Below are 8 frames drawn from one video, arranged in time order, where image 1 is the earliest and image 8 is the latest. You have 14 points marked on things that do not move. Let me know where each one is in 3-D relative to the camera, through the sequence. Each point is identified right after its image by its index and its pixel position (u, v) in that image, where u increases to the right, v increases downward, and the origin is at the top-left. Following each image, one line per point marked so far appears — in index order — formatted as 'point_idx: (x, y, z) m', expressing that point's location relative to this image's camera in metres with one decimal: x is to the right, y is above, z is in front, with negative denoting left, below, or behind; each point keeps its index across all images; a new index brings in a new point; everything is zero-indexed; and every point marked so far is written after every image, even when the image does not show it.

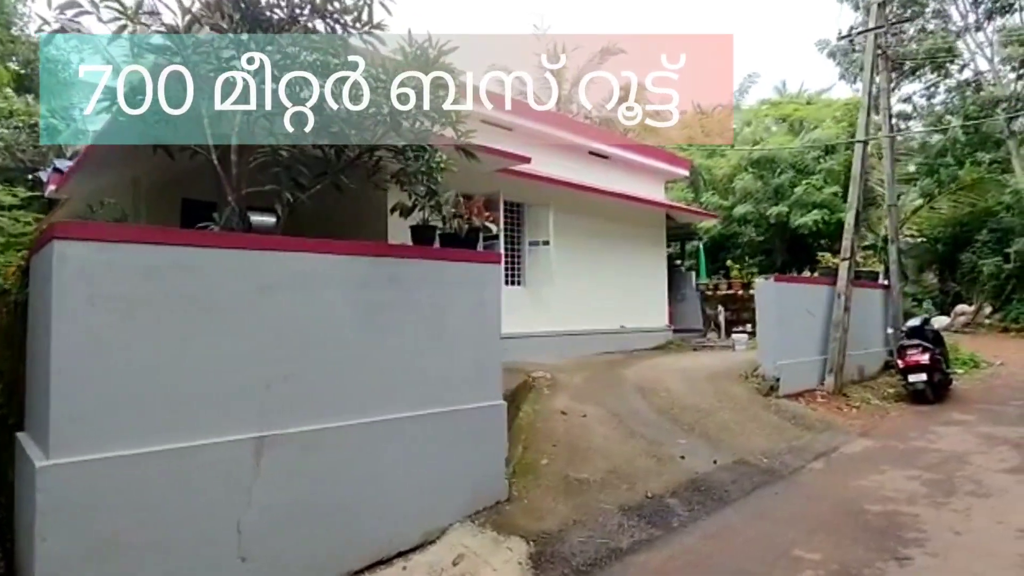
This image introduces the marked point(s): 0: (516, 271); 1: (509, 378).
0: (+0.1, +0.3, +9.8) m
1: (0.0, -1.1, +7.6) m
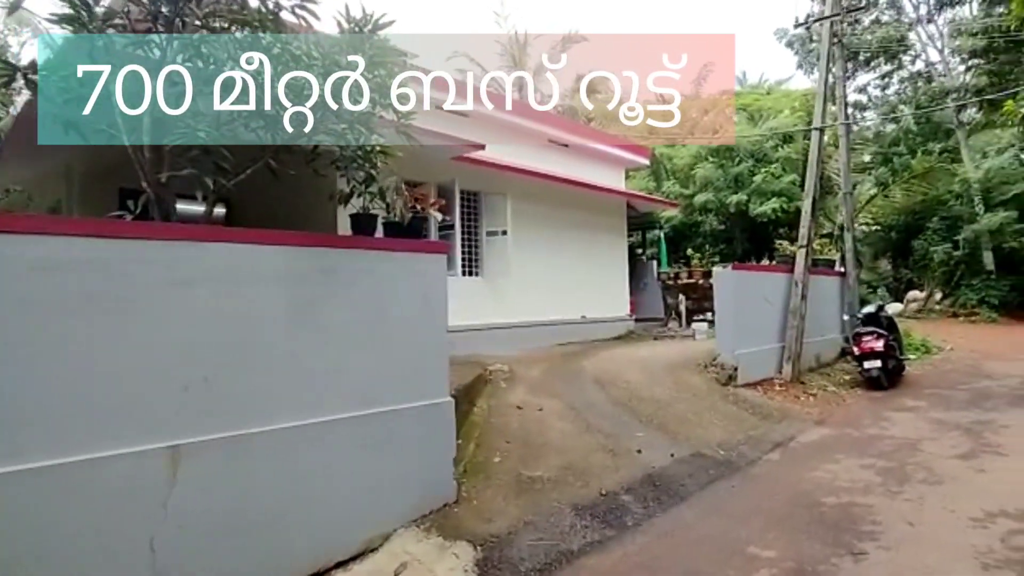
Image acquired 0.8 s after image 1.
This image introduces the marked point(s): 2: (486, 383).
0: (-0.6, +0.4, +9.5) m
1: (-0.5, -1.0, +7.4) m
2: (-0.3, -1.1, +7.2) m
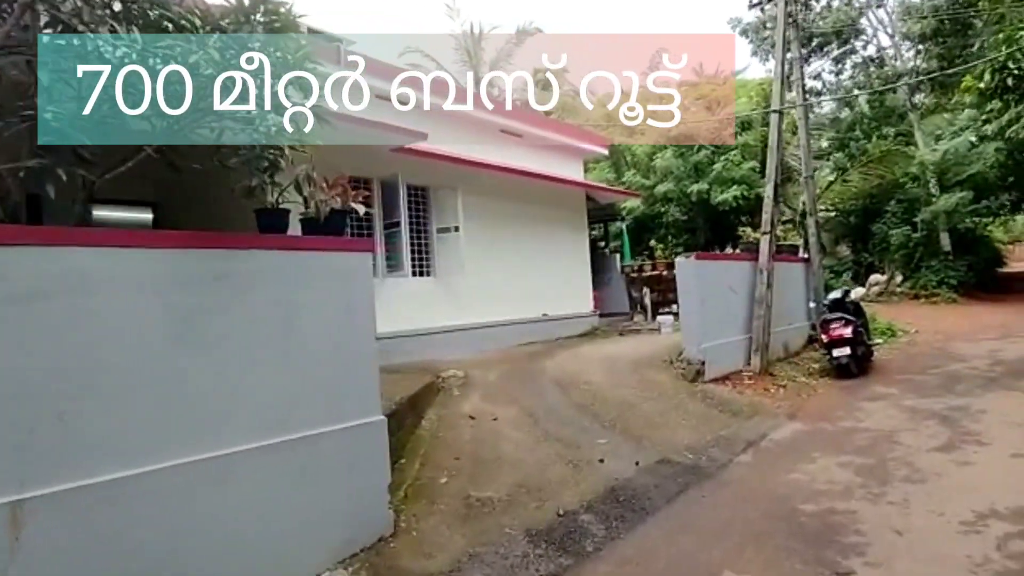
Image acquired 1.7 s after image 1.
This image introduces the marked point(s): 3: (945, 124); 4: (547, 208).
0: (-1.3, +0.4, +8.9) m
1: (-1.1, -1.0, +6.8) m
2: (-0.8, -1.1, +6.6) m
3: (+11.4, +4.3, +16.0) m
4: (+0.7, +1.4, +11.1) m
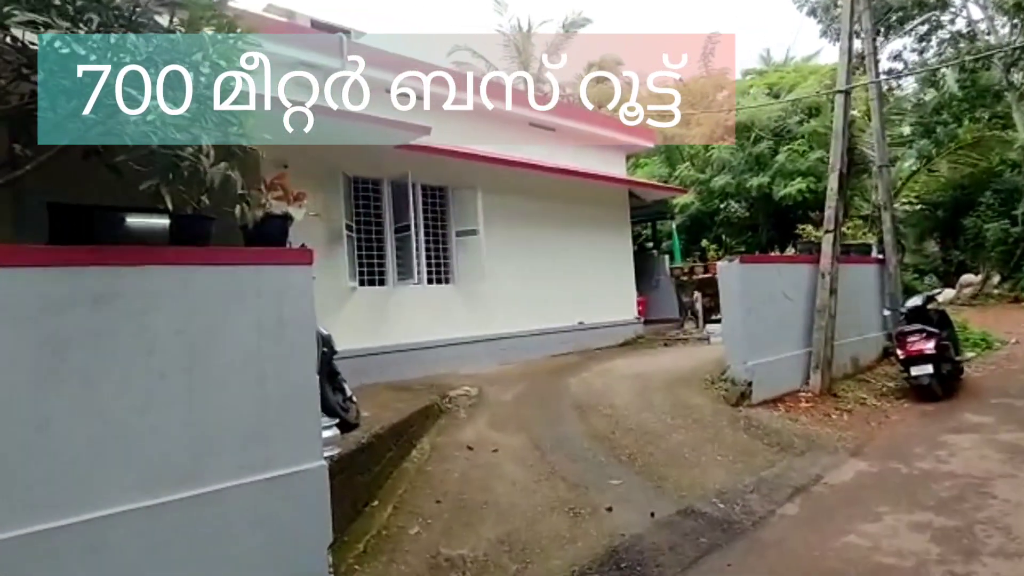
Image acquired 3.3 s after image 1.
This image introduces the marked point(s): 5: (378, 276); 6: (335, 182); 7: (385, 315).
0: (-0.9, +0.3, +8.3) m
1: (-0.9, -1.1, +6.1) m
2: (-0.7, -1.2, +6.0) m
3: (+12.4, +4.3, +13.9) m
4: (+1.2, +1.3, +10.3) m
5: (-1.6, +0.1, +7.5) m
6: (-2.1, +1.2, +7.1) m
7: (-1.6, -0.3, +7.5) m
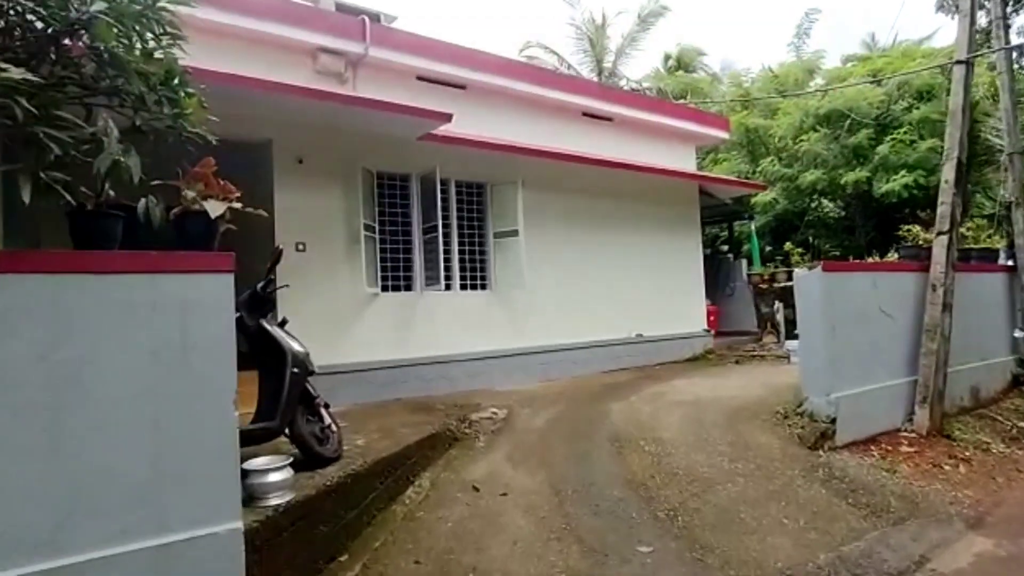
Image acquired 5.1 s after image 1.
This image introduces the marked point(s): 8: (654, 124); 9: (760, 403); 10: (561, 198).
0: (-0.4, +0.2, +7.5) m
1: (-0.7, -1.2, +5.4) m
2: (-0.5, -1.3, +5.2) m
3: (+13.6, +4.0, +11.3) m
4: (+2.0, +1.2, +9.2) m
5: (-1.2, +0.1, +6.8) m
6: (-1.7, +1.2, +6.5) m
7: (-1.1, -0.4, +6.8) m
8: (+2.2, +2.6, +9.7) m
9: (+2.4, -1.1, +5.9) m
10: (+0.7, +1.2, +8.2) m
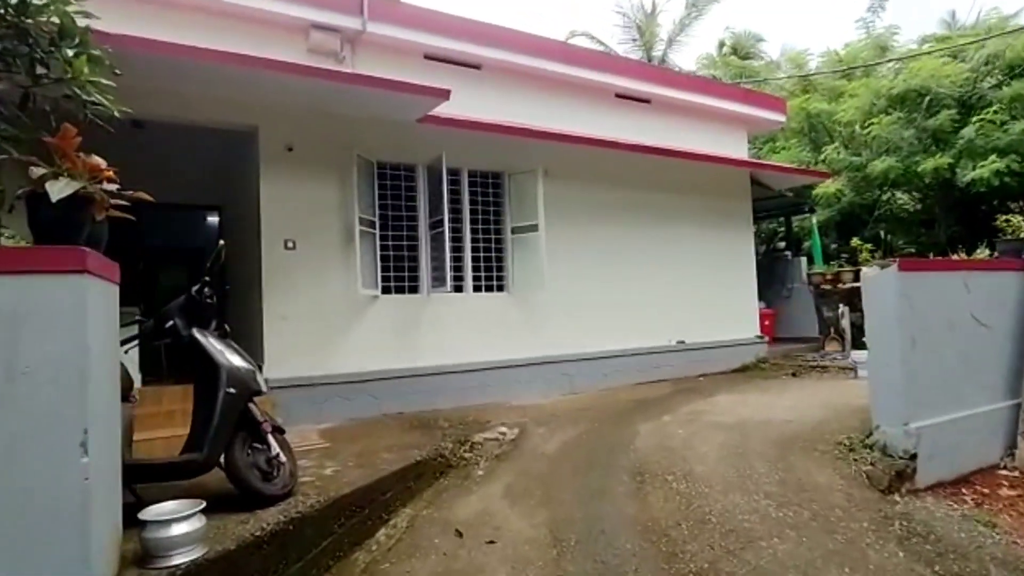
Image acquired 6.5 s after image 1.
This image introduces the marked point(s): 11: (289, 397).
0: (-0.2, +0.2, +6.7) m
1: (-0.7, -1.2, +4.7) m
2: (-0.5, -1.3, +4.4) m
3: (+14.1, +4.0, +9.3) m
4: (+2.4, +1.2, +8.2) m
5: (-1.0, +0.1, +6.2) m
6: (-1.5, +1.2, +5.8) m
7: (-1.0, -0.4, +6.1) m
8: (+2.6, +2.6, +8.7) m
9: (+2.5, -1.1, +4.9) m
10: (+1.0, +1.2, +7.3) m
11: (-2.0, -1.0, +5.4) m
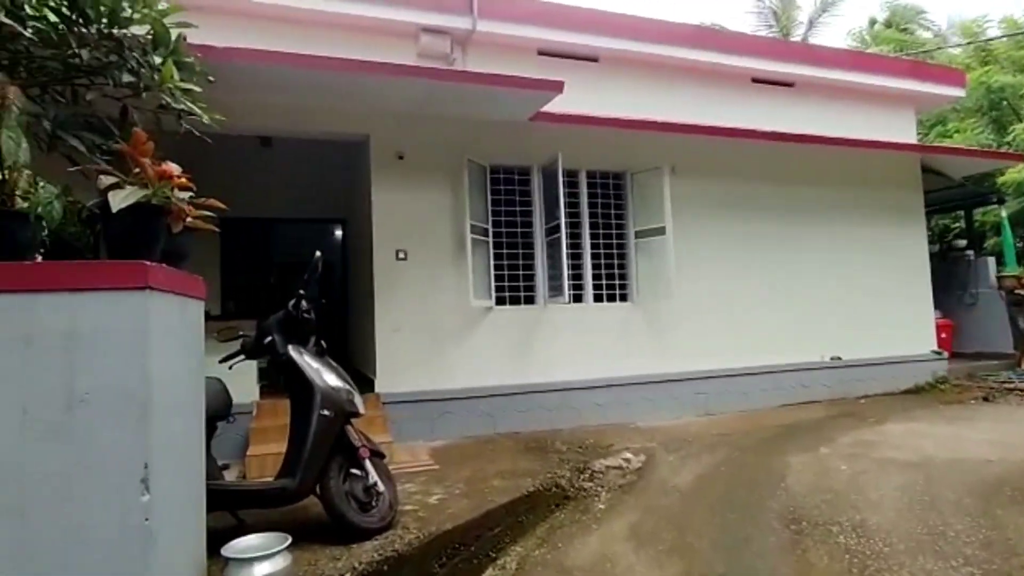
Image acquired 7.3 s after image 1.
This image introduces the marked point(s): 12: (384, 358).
0: (+1.1, +0.1, +6.2) m
1: (+0.2, -1.3, +4.2) m
2: (+0.3, -1.4, +4.0) m
3: (+15.5, +4.0, +5.9) m
4: (+3.8, +1.1, +7.1) m
5: (+0.1, 0.0, +5.8) m
6: (-0.4, +1.1, +5.6) m
7: (+0.2, -0.5, +5.7) m
8: (+4.2, +2.5, +7.6) m
9: (+3.3, -1.2, +3.9) m
10: (+2.3, +1.1, +6.5) m
11: (-0.9, -1.1, +5.2) m
12: (-1.1, -0.6, +5.3) m
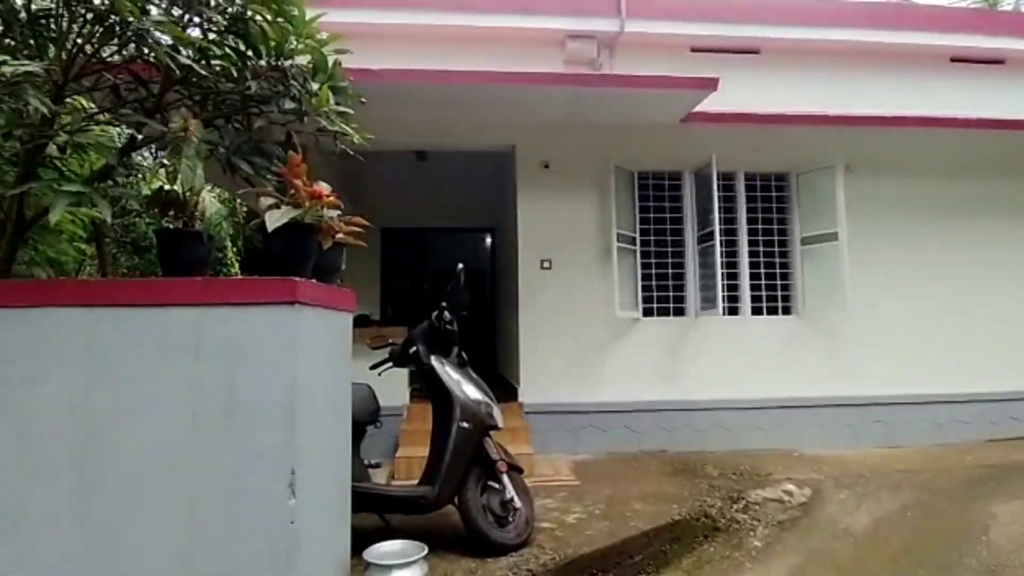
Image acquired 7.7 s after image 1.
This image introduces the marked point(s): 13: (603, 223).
0: (+2.5, 0.0, +5.6) m
1: (+1.1, -1.4, +4.0) m
2: (+1.2, -1.5, +3.7) m
3: (+16.5, +3.8, +1.9) m
4: (+5.4, +1.0, +5.9) m
5: (+1.4, -0.1, +5.5) m
6: (+0.9, +1.0, +5.4) m
7: (+1.5, -0.6, +5.4) m
8: (+5.9, +2.3, +6.2) m
9: (+4.1, -1.3, +2.8) m
10: (+3.7, +1.0, +5.7) m
11: (+0.3, -1.1, +5.2) m
12: (+0.1, -0.7, +5.2) m
13: (+0.8, +0.6, +5.4) m
